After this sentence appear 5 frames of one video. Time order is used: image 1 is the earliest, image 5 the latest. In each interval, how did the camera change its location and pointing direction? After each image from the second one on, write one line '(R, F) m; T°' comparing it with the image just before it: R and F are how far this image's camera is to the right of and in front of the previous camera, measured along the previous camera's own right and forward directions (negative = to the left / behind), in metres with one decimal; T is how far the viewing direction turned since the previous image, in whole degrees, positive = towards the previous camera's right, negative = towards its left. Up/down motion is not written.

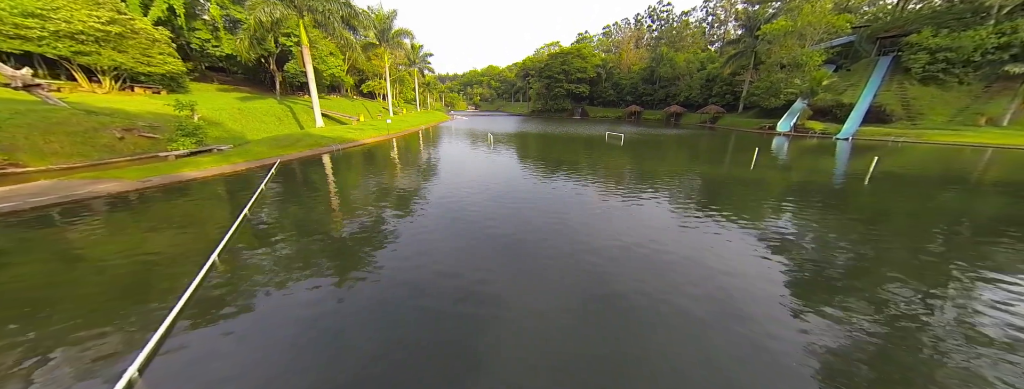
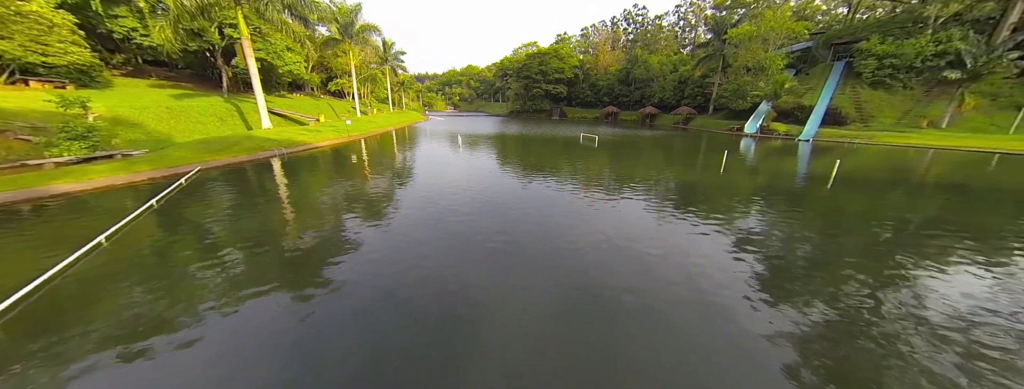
(+0.5, +0.6) m; +4°
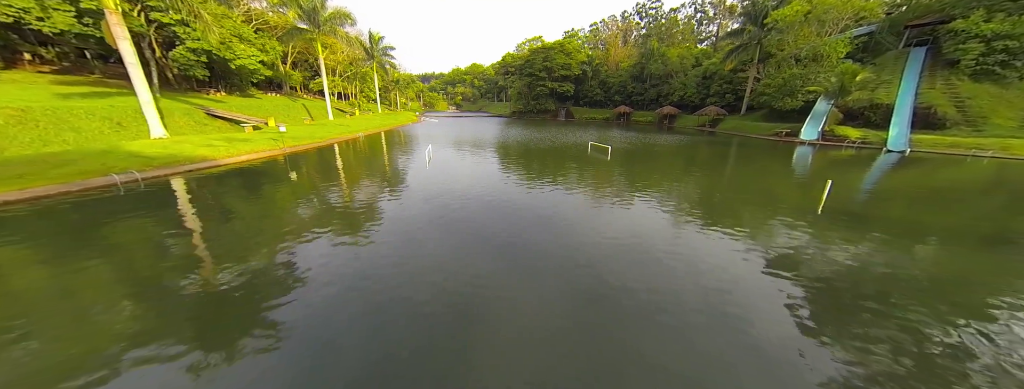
(+0.8, +3.1) m; -2°
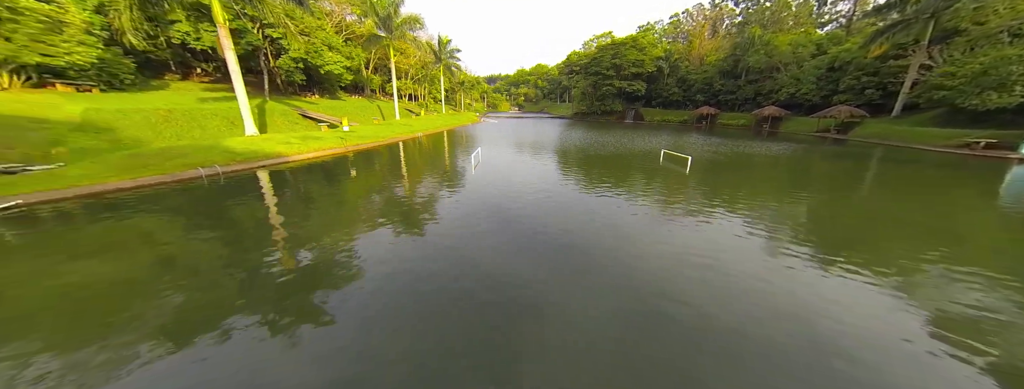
(+0.5, +0.8) m; -13°
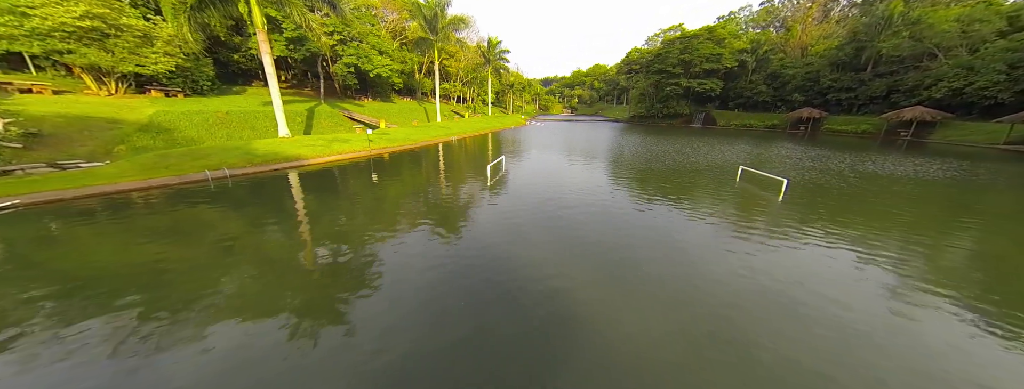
(+0.9, +1.4) m; -11°
